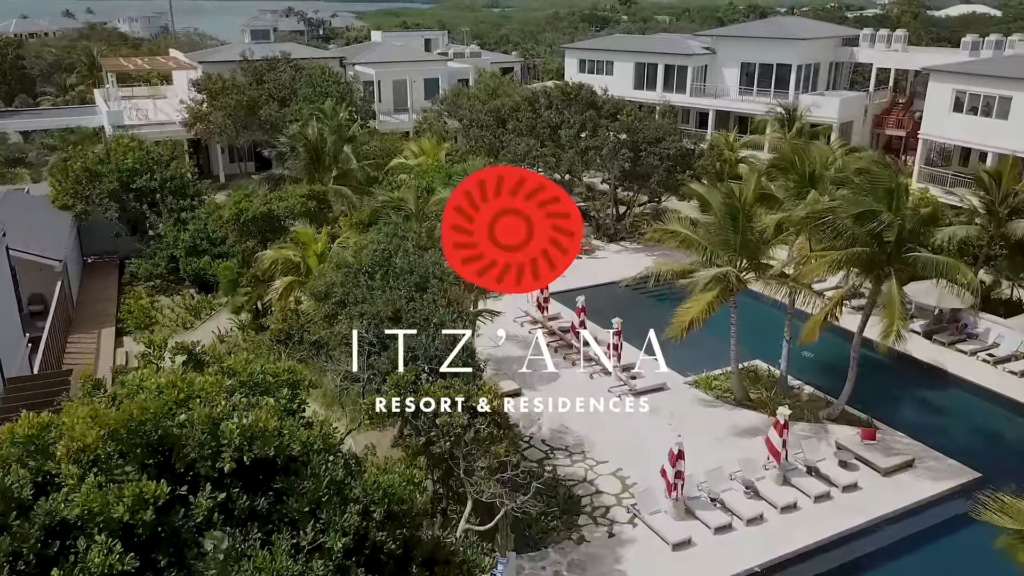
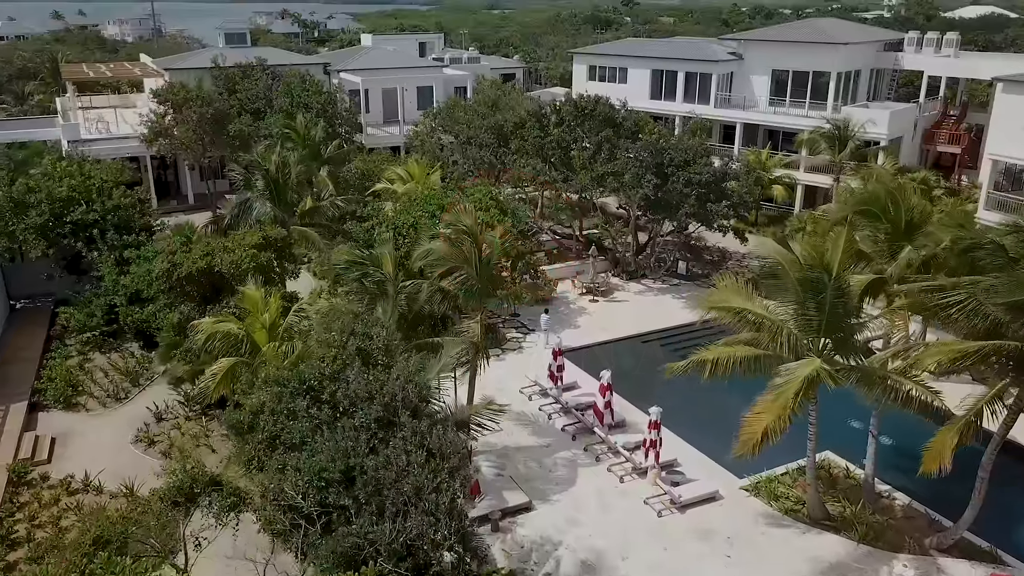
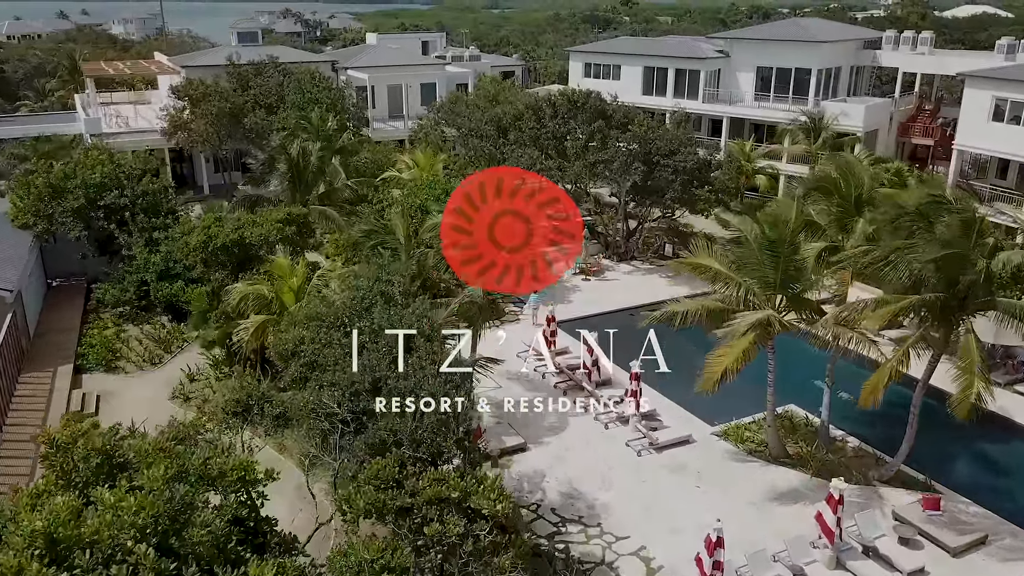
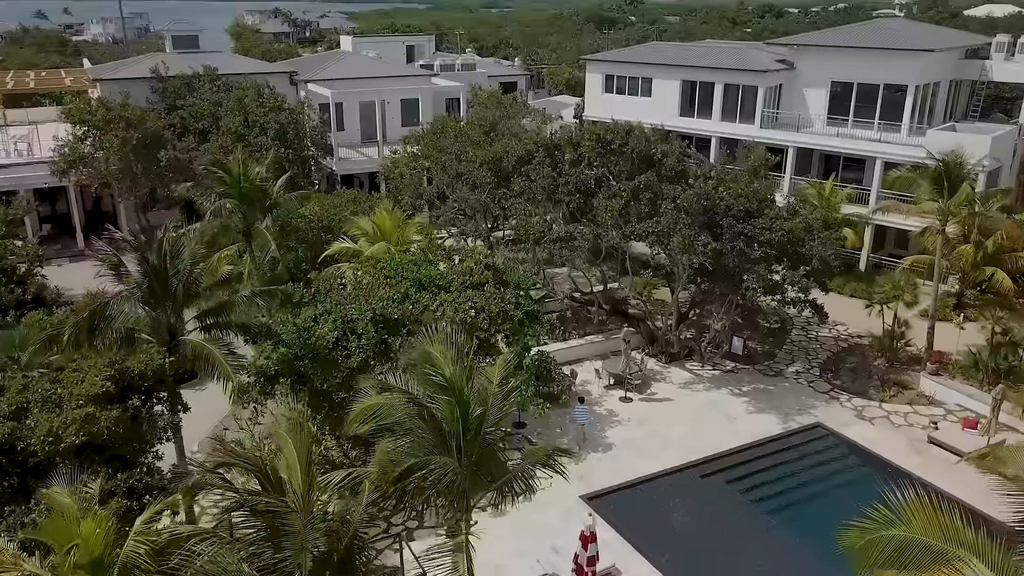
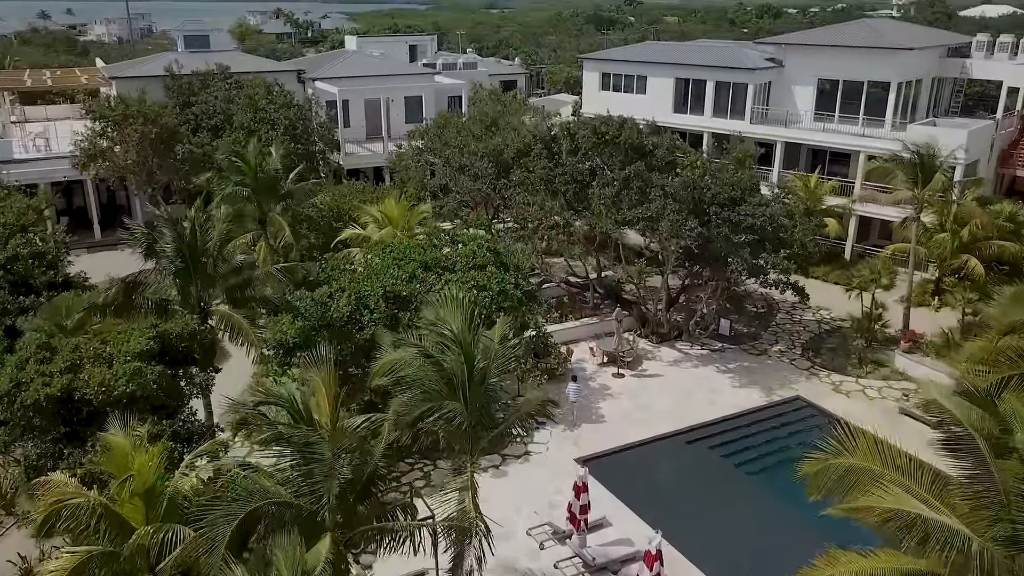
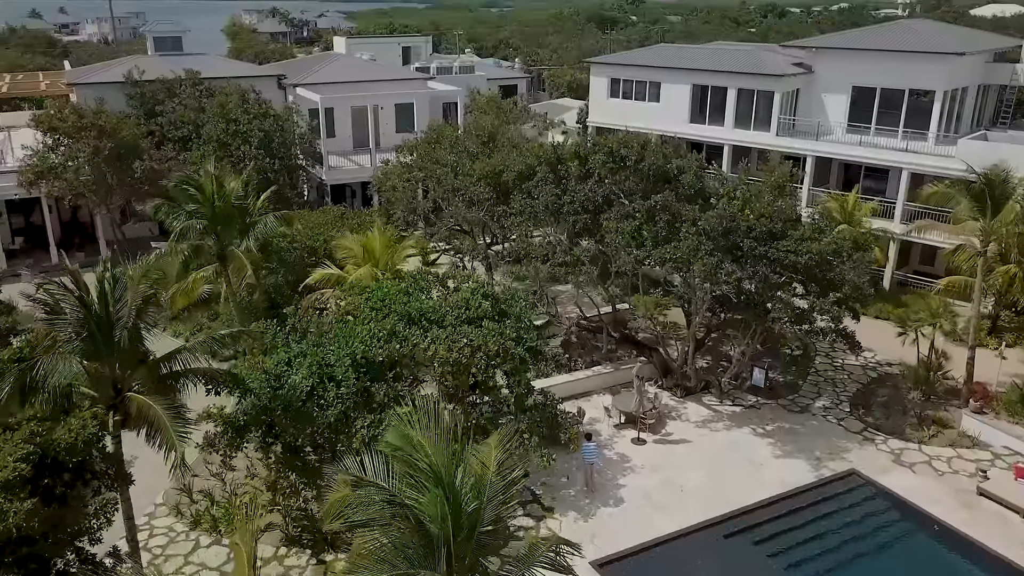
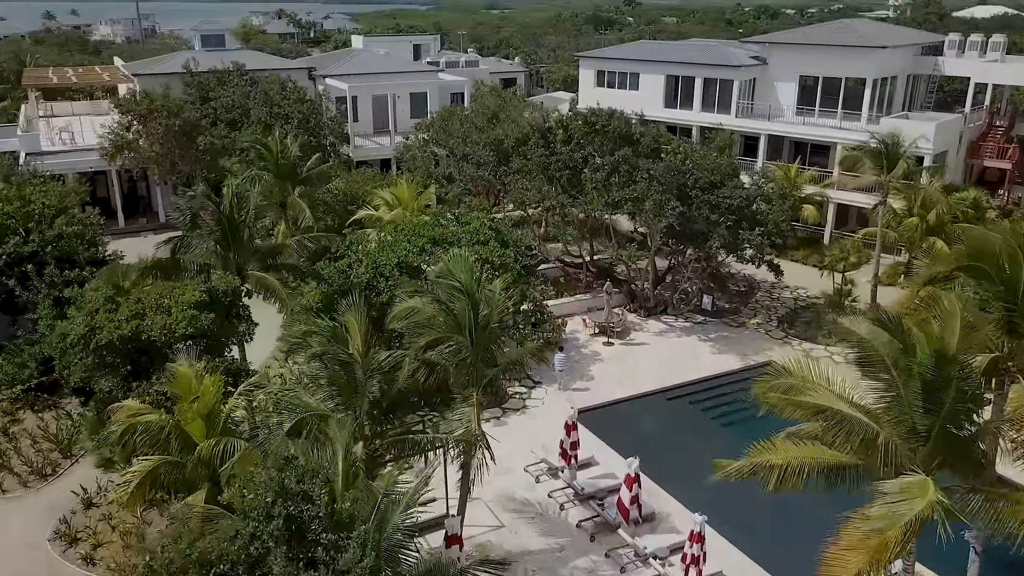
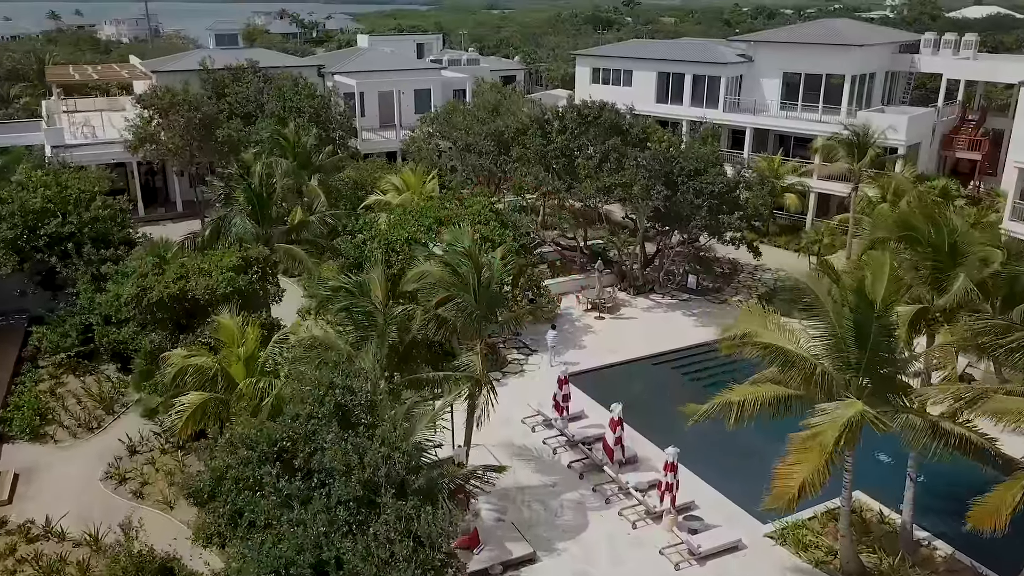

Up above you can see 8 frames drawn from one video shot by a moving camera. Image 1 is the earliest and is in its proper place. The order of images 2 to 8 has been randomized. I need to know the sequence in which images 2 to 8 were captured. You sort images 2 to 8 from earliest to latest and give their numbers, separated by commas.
3, 2, 8, 7, 5, 4, 6
